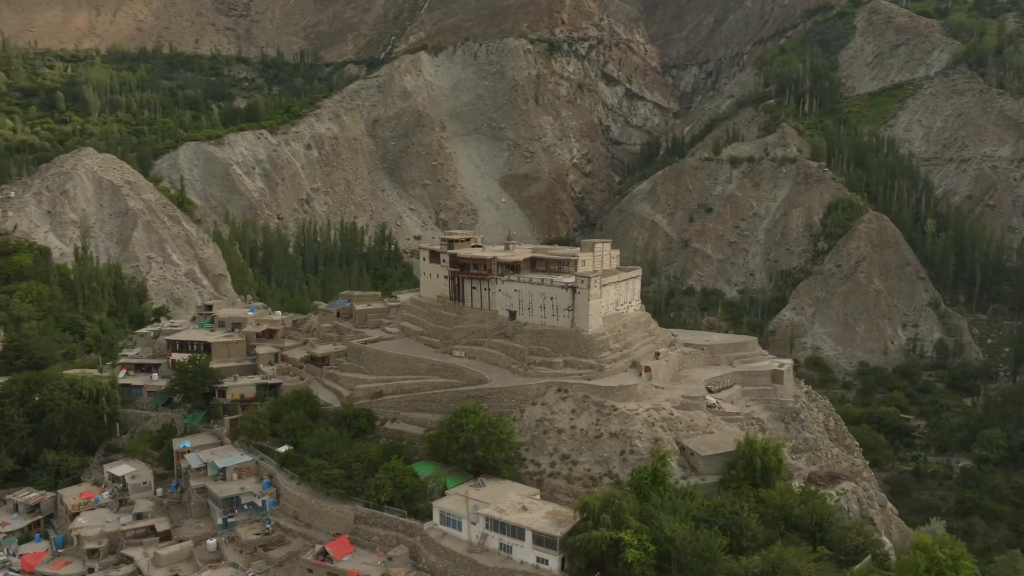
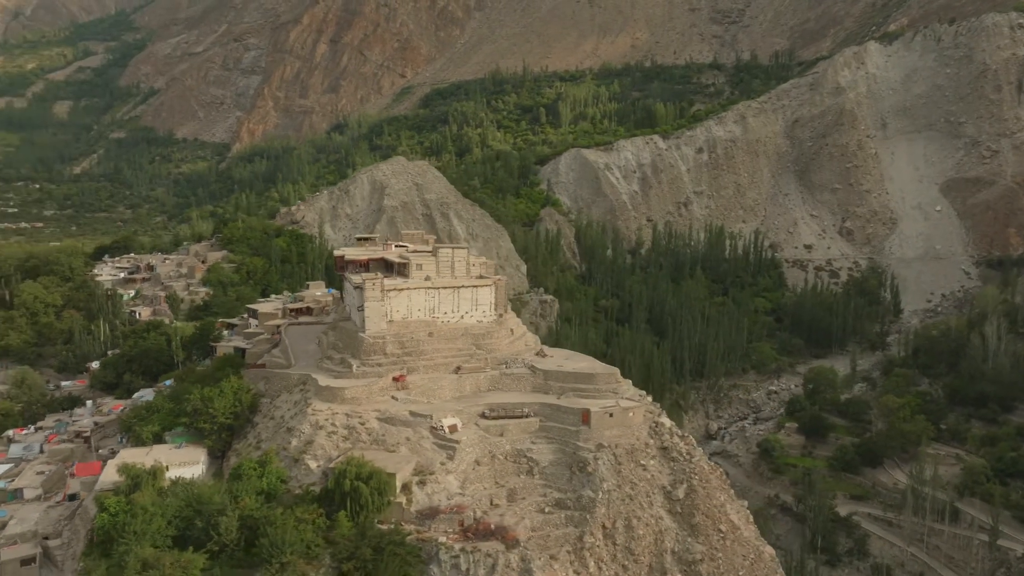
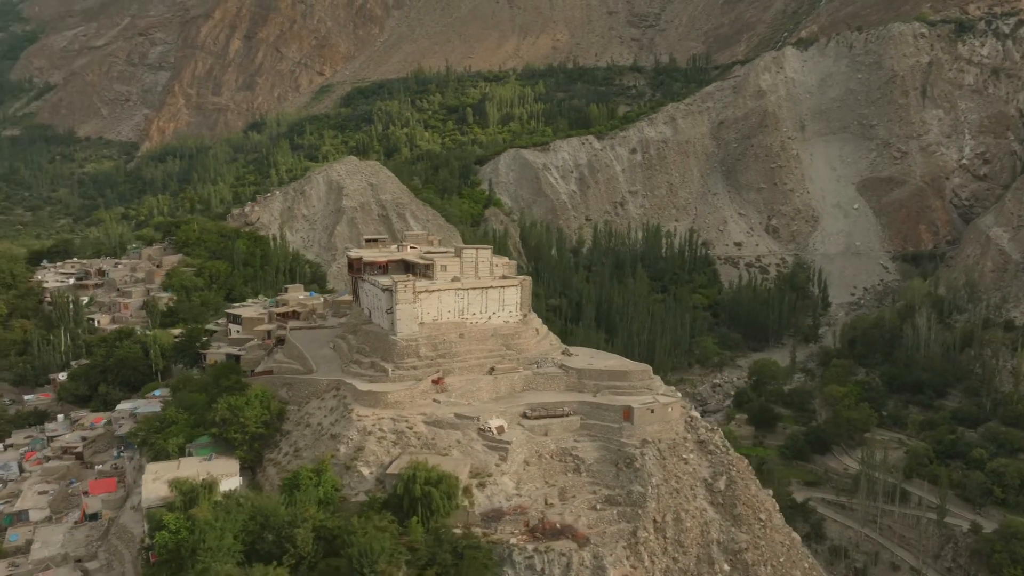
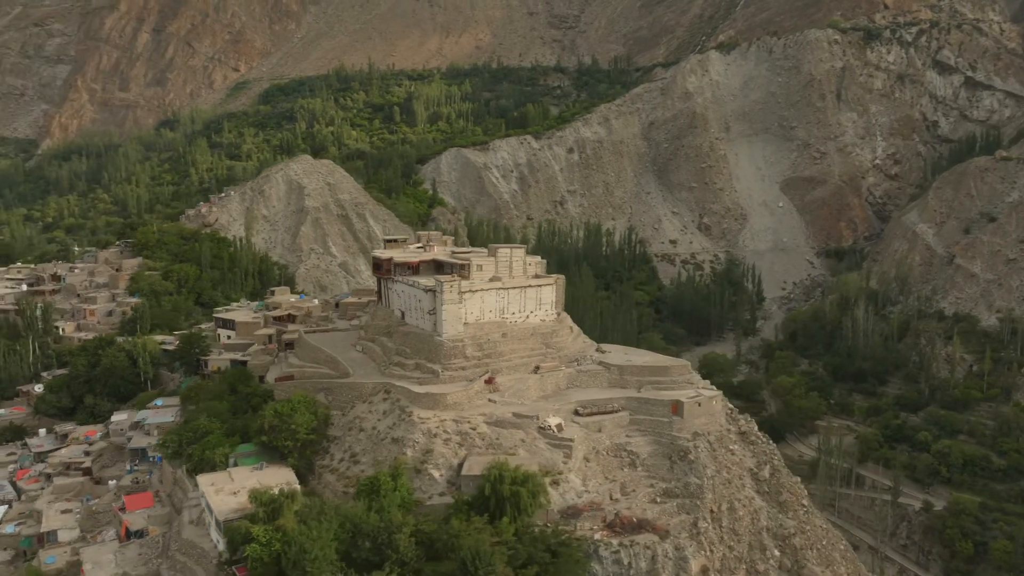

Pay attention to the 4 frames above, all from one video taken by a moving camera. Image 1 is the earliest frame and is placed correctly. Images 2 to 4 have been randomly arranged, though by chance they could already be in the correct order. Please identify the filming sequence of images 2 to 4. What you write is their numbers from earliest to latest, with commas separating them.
4, 3, 2
